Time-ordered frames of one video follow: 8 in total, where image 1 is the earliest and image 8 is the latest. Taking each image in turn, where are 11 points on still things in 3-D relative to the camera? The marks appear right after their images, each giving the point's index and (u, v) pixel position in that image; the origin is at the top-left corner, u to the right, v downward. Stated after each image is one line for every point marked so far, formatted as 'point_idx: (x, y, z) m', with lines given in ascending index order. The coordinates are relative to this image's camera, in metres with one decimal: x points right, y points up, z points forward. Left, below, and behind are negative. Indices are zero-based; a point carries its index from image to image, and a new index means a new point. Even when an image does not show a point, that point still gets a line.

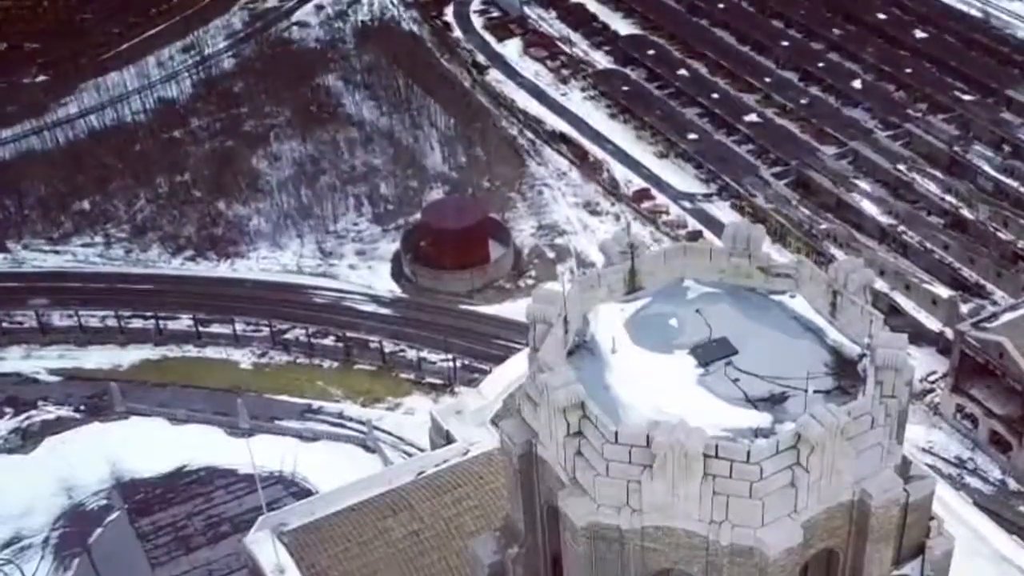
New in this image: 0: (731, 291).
0: (+3.7, 0.0, +18.9) m
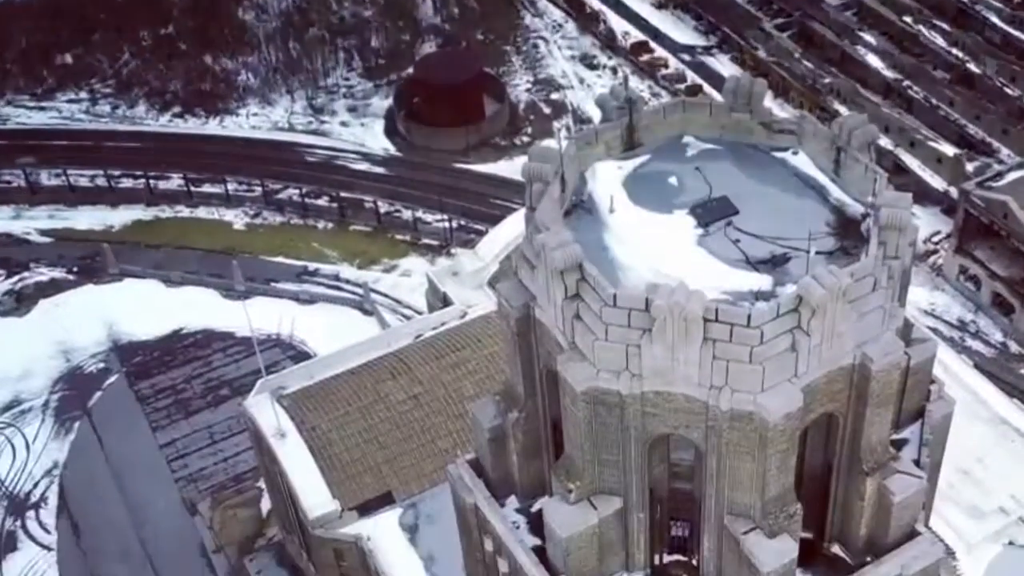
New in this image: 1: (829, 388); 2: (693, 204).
0: (+3.7, +2.4, +18.4) m
1: (+4.7, -1.5, +16.0) m
2: (+2.9, +1.3, +17.3) m
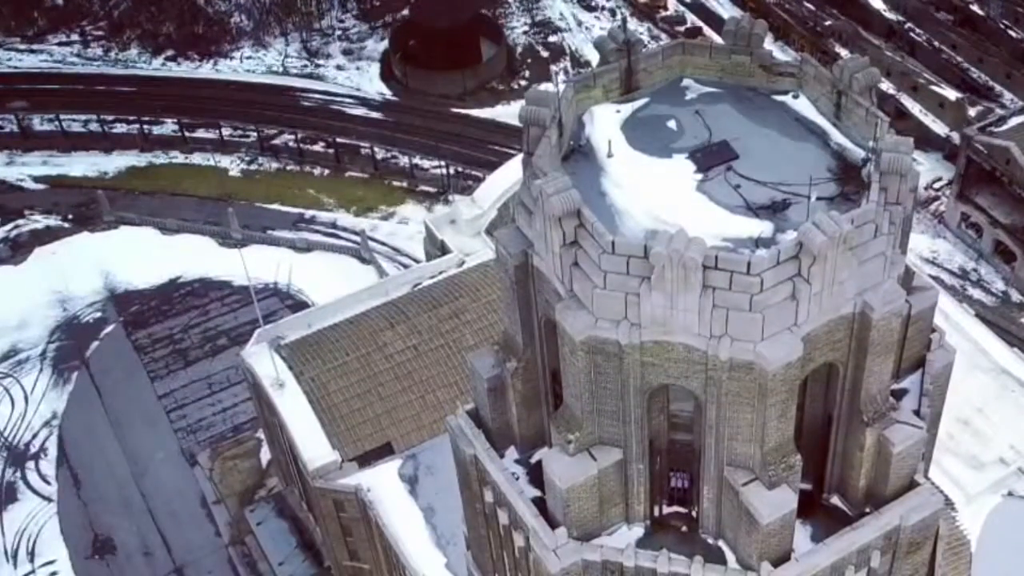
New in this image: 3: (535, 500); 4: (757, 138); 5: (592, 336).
0: (+3.6, +3.2, +17.9) m
1: (+4.6, -0.7, +15.7) m
2: (+2.8, +2.2, +16.9) m
3: (+0.4, -3.5, +17.9) m
4: (+3.8, +2.3, +17.0) m
5: (+1.2, -0.7, +15.5) m
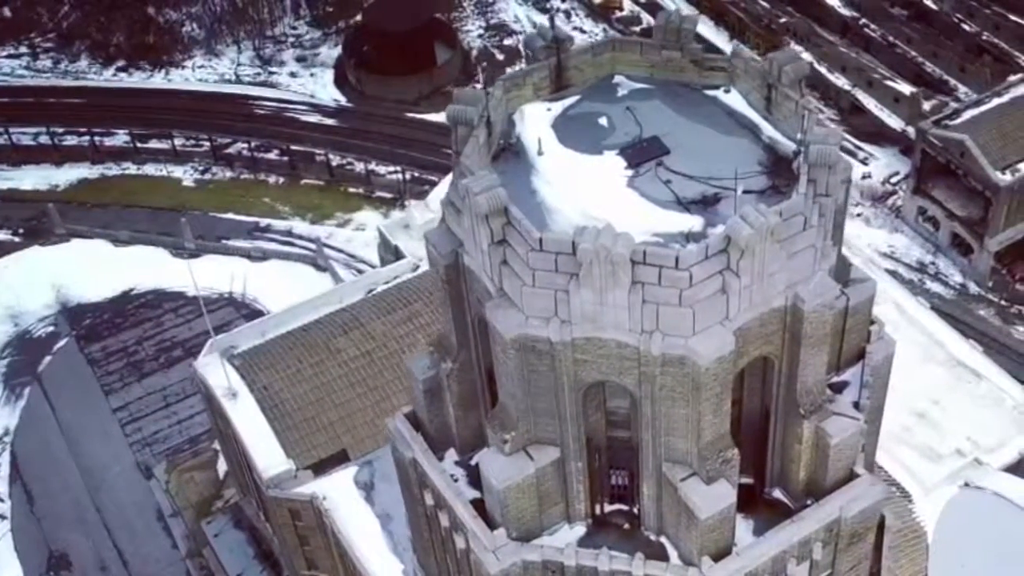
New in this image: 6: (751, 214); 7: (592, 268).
0: (+2.5, +3.3, +17.9) m
1: (+3.6, -0.6, +15.7) m
2: (+1.7, +2.2, +16.8) m
3: (-0.6, -3.5, +17.7) m
4: (+2.7, +2.4, +17.0) m
5: (+0.2, -0.7, +15.3) m
6: (+3.2, +1.0, +14.6) m
7: (+1.1, +0.3, +14.4) m
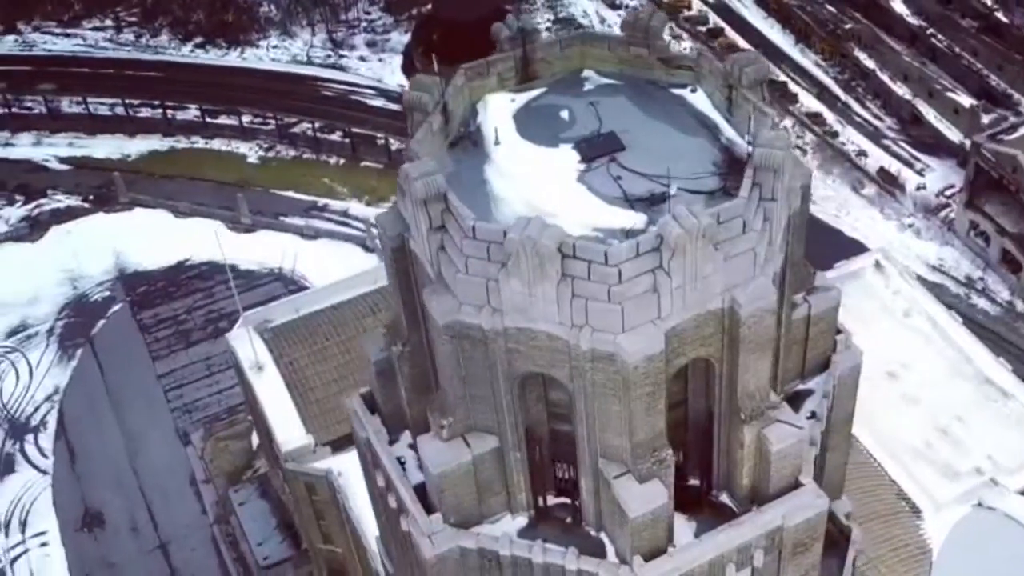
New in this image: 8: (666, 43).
0: (+2.0, +3.4, +17.8) m
1: (+2.7, -0.6, +15.6) m
2: (+1.0, +2.3, +16.8) m
3: (-1.5, -3.2, +18.0) m
4: (+2.1, +2.5, +16.9) m
5: (-0.8, -0.5, +15.5) m
6: (+2.3, +1.0, +14.5) m
7: (+0.1, +0.4, +14.6) m
8: (+2.5, +3.9, +17.5) m
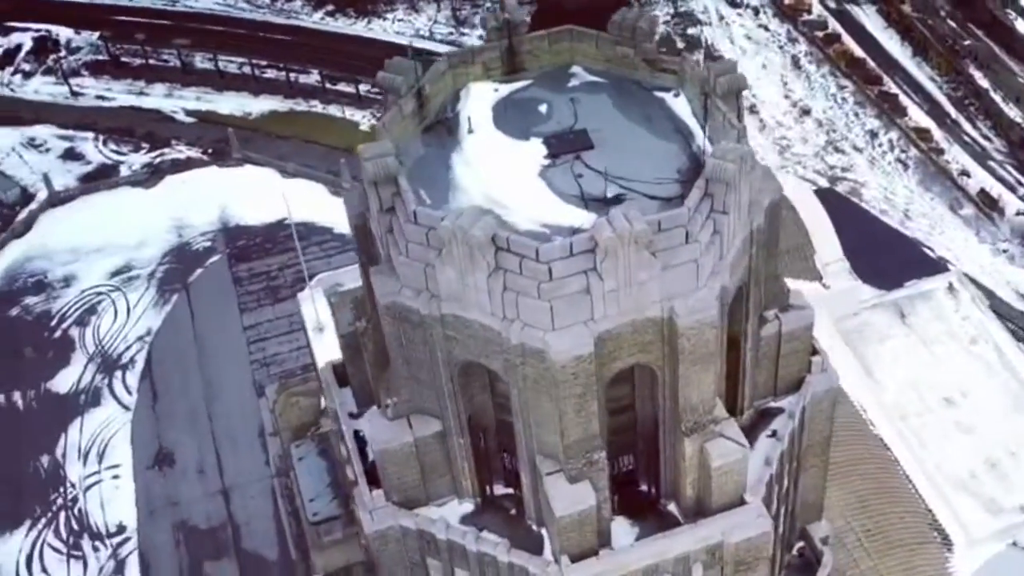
0: (+1.7, +3.3, +17.7) m
1: (+1.8, -0.7, +15.5) m
2: (+0.6, +2.4, +16.8) m
3: (-2.4, -2.9, +18.4) m
4: (+1.6, +2.4, +16.8) m
5: (-1.6, -0.2, +15.8) m
6: (+1.4, +0.9, +14.4) m
7: (-0.8, +0.5, +14.7) m
8: (+2.2, +3.8, +17.2) m
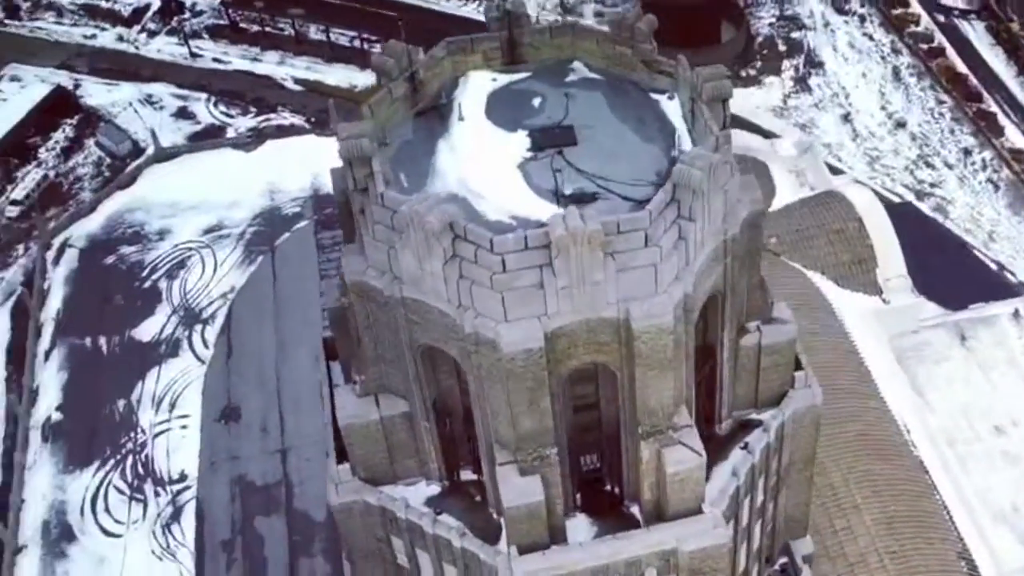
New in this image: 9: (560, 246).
0: (+1.7, +3.4, +17.6) m
1: (+1.2, -0.7, +15.5) m
2: (+0.4, +2.5, +16.9) m
3: (-2.8, -2.5, +18.9) m
4: (+1.4, +2.4, +16.7) m
5: (-2.2, +0.1, +16.2) m
6: (+0.8, +0.9, +14.4) m
7: (-1.4, +0.8, +15.0) m
8: (+2.2, +3.8, +17.1) m
9: (+0.6, +0.5, +14.3) m
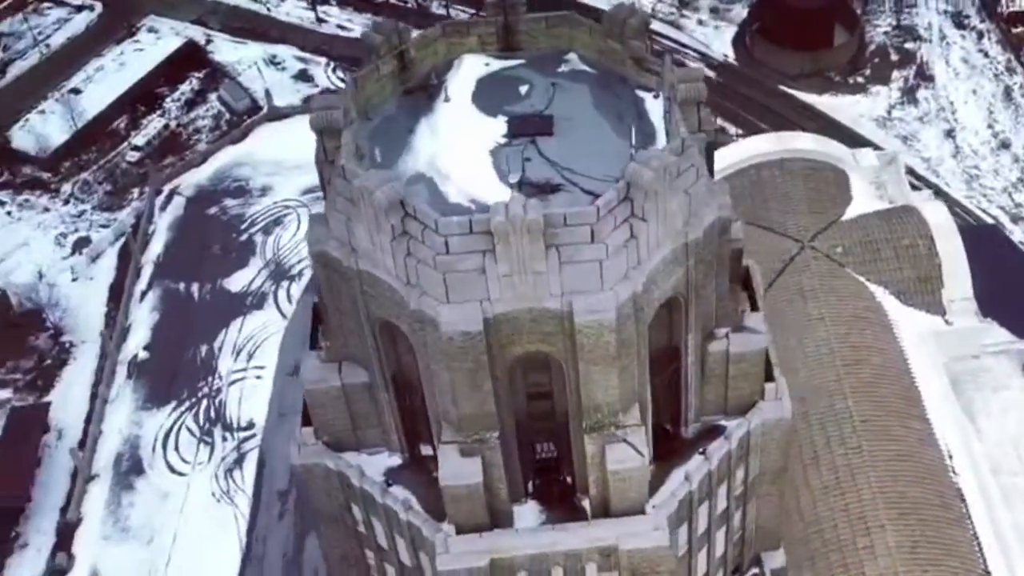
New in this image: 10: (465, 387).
0: (+1.5, +3.4, +17.5) m
1: (+0.4, -0.6, +15.6) m
2: (+0.1, +2.7, +17.0) m
3: (-3.3, -1.9, +19.5) m
4: (+1.1, +2.6, +16.7) m
5: (-2.8, +0.5, +16.6) m
6: (0.0, +1.1, +14.5) m
7: (-2.0, +1.1, +15.4) m
8: (+2.0, +3.8, +17.0) m
9: (-0.2, +0.7, +14.5) m
10: (-0.7, -1.4, +16.0) m
